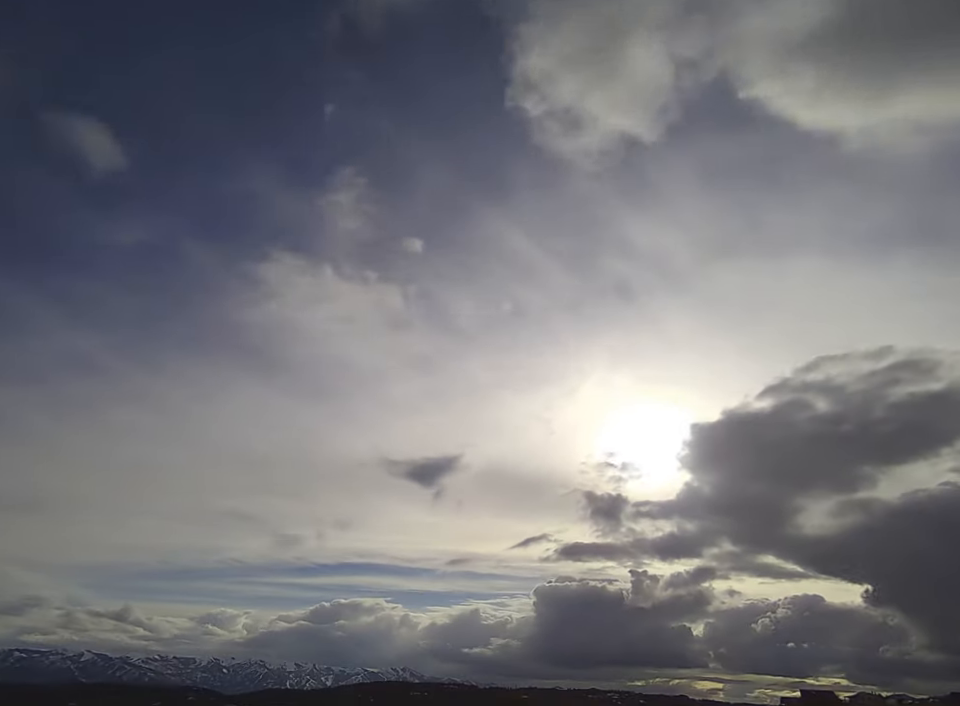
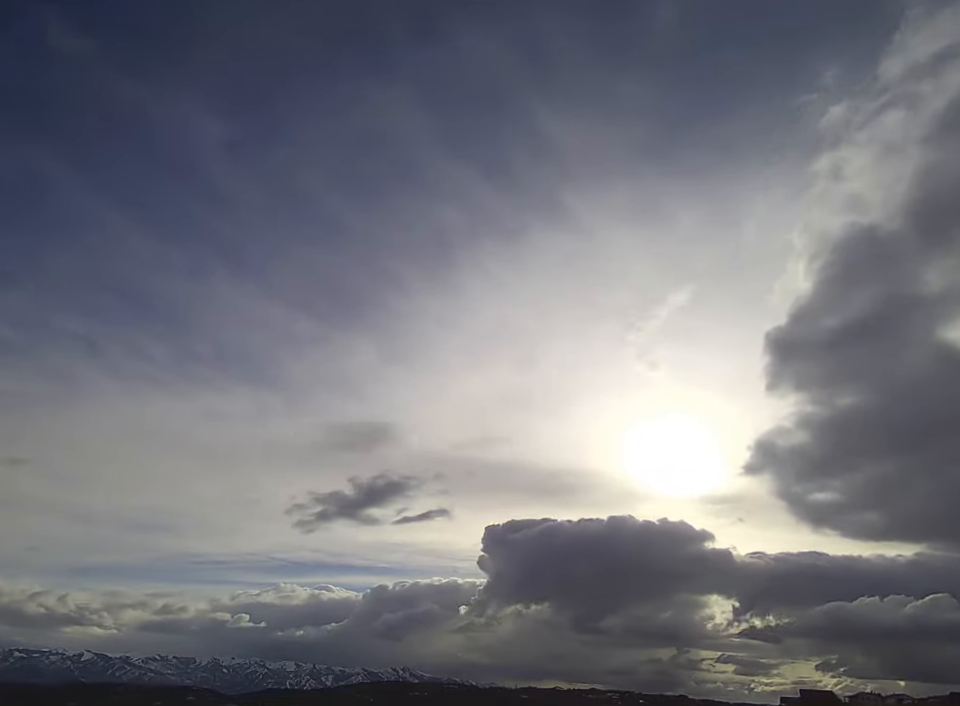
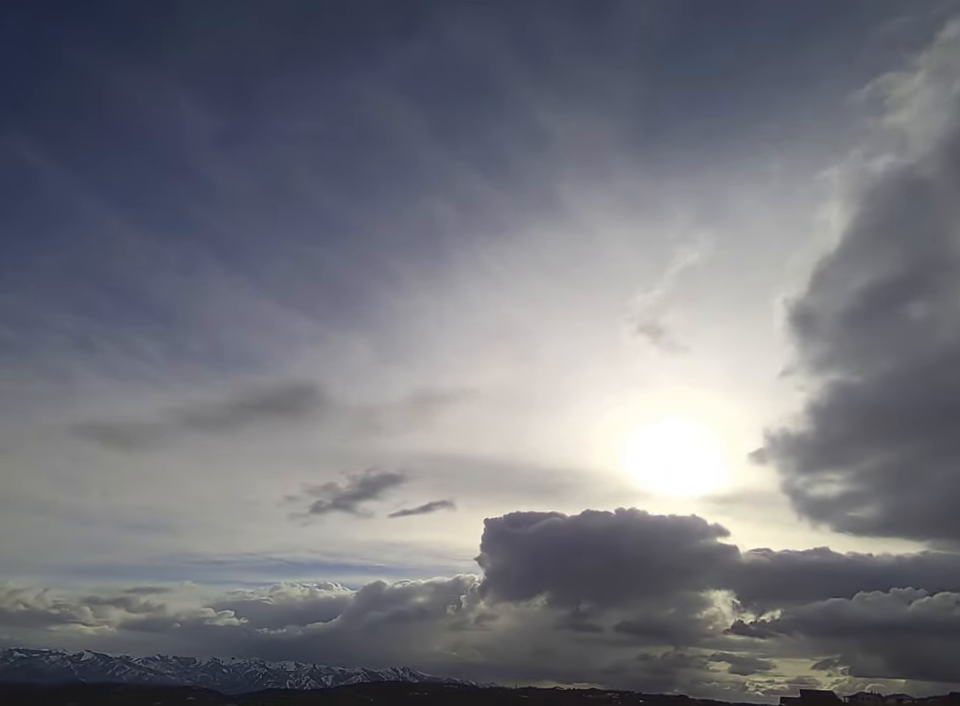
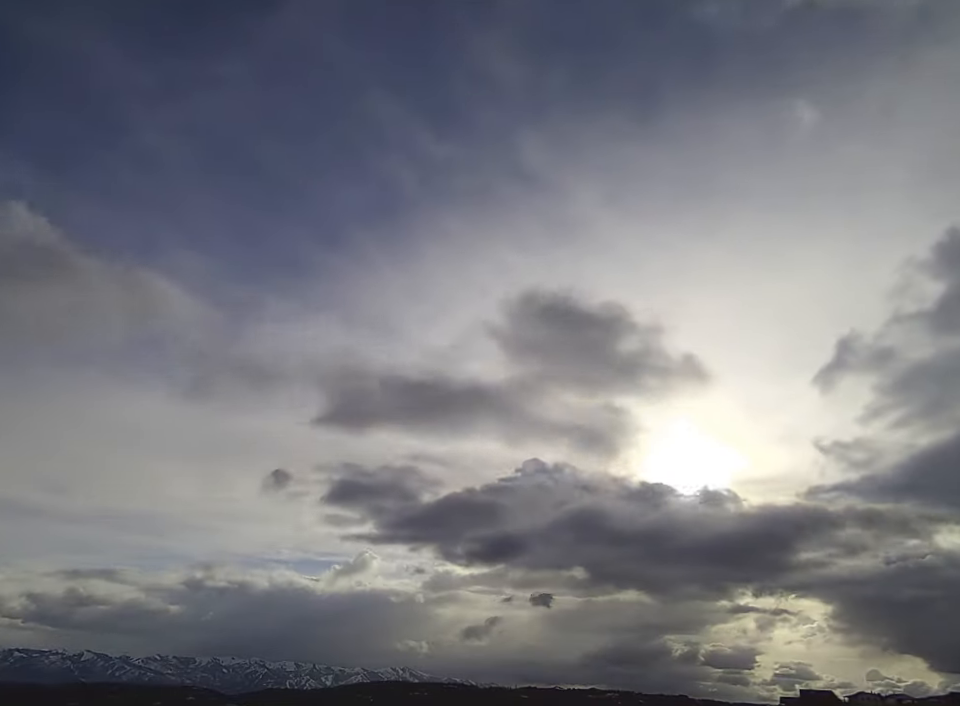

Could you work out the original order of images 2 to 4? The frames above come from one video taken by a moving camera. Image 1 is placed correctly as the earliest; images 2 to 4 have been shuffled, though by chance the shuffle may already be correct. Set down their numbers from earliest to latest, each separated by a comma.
2, 3, 4
